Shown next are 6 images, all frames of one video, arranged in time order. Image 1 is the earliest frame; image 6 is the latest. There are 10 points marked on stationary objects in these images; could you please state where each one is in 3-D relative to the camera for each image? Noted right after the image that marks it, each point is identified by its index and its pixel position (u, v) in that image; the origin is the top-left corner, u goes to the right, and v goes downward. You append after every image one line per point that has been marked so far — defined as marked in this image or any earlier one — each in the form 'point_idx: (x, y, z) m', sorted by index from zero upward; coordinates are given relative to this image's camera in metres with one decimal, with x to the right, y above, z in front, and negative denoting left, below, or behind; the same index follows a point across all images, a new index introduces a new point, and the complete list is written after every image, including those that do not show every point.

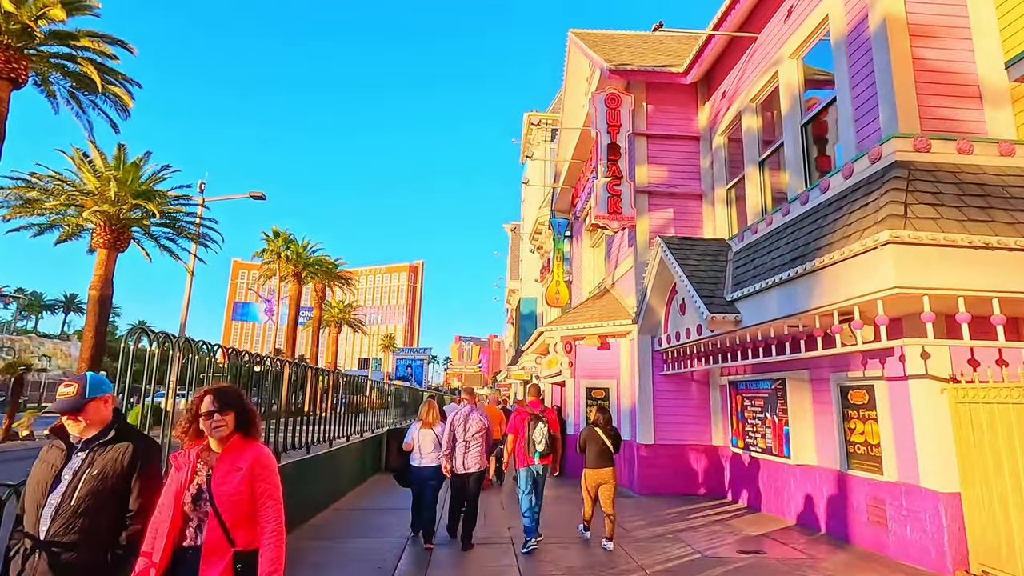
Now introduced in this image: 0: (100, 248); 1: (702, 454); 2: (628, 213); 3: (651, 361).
0: (-14.3, +1.4, +19.4) m
1: (+3.4, -3.0, +10.1) m
2: (+2.3, +1.5, +10.8) m
3: (+2.6, -1.4, +10.6) m
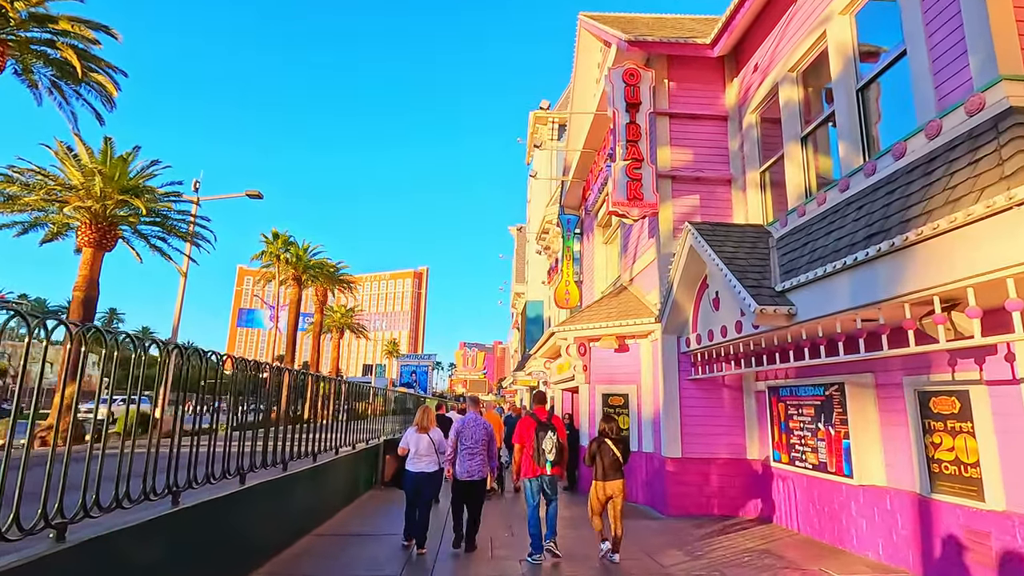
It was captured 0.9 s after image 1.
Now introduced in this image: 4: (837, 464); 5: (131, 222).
0: (-14.0, +1.4, +18.4) m
1: (+3.6, -2.9, +9.0) m
2: (+2.4, +1.6, +9.7) m
3: (+2.8, -1.3, +9.4) m
4: (+3.9, -2.1, +6.7) m
5: (-12.7, +2.2, +18.8) m
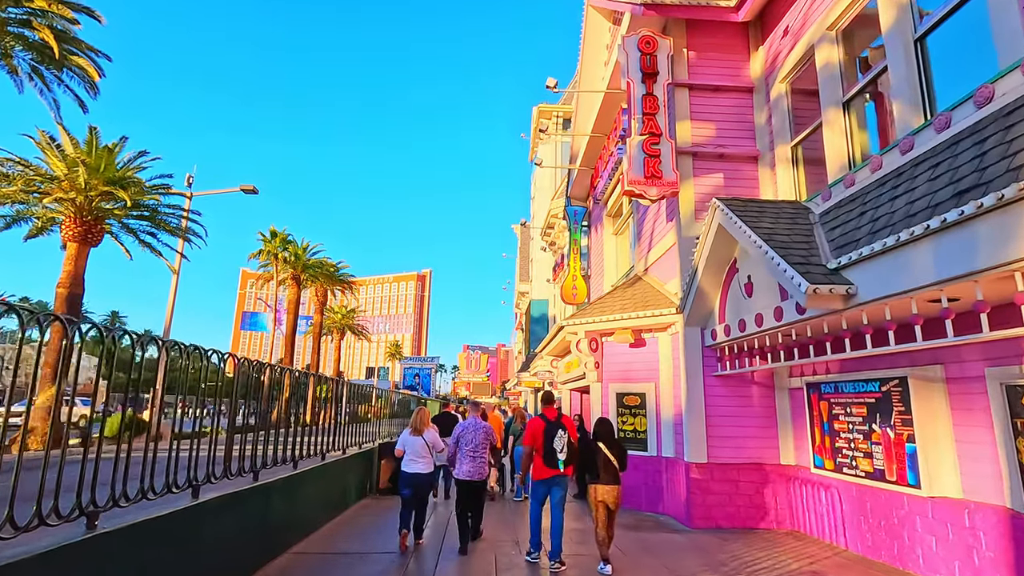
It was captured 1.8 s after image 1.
0: (-13.9, +1.5, +17.6) m
1: (+3.7, -2.7, +8.1) m
2: (+2.5, +1.8, +8.8) m
3: (+2.9, -1.1, +8.5) m
4: (+3.9, -1.9, +5.7) m
5: (-12.6, +2.3, +17.9) m
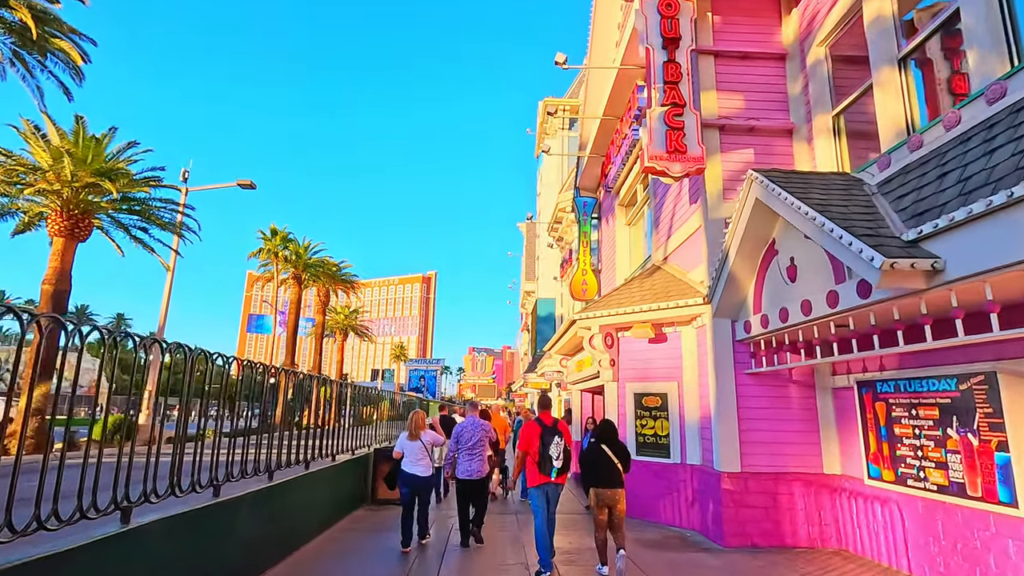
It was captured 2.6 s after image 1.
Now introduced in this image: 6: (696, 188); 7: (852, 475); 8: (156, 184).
0: (-13.7, +1.6, +16.9) m
1: (+3.8, -2.5, +7.1) m
2: (+2.6, +1.9, +7.9) m
3: (+3.0, -0.9, +7.6) m
4: (+4.0, -1.7, +4.8) m
5: (-12.4, +2.4, +17.2) m
6: (+2.7, +1.5, +8.4) m
7: (+4.0, -2.2, +6.7) m
8: (-12.0, +3.5, +18.9) m
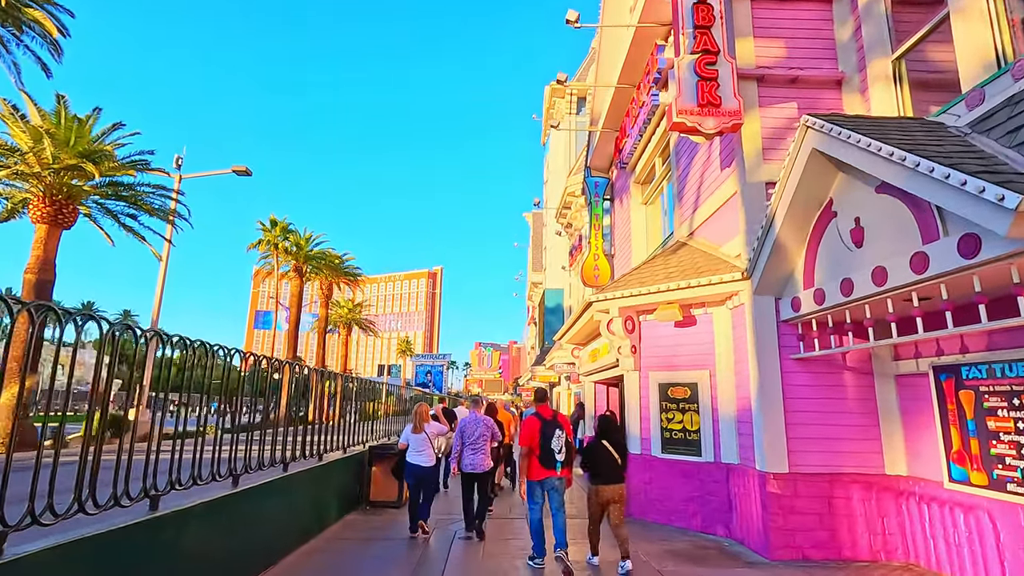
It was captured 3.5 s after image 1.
0: (-13.5, +1.9, +16.0) m
1: (+3.9, -2.2, +6.1) m
2: (+2.7, +2.3, +6.9) m
3: (+3.1, -0.6, +6.6) m
4: (+4.1, -1.4, +3.8) m
5: (-12.2, +2.7, +16.3) m
6: (+2.9, +1.8, +7.3) m
7: (+4.2, -1.9, +5.7) m
8: (-11.8, +3.8, +18.0) m
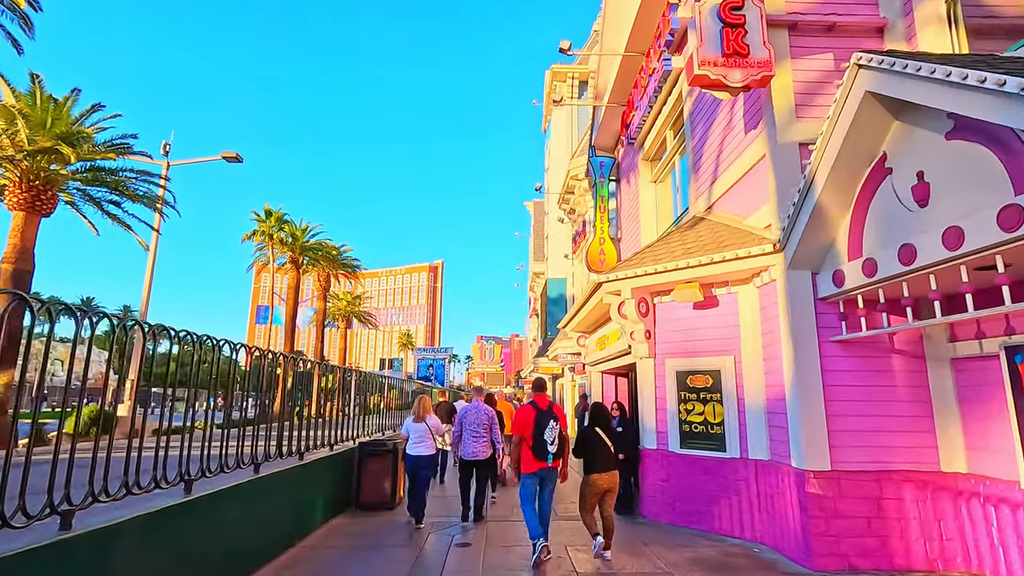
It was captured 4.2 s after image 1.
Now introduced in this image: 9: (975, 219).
0: (-13.5, +2.1, +15.2) m
1: (+3.9, -1.9, +5.3) m
2: (+2.7, +2.5, +6.1) m
3: (+3.1, -0.3, +5.8) m
4: (+4.1, -1.1, +3.0) m
5: (-12.2, +3.0, +15.5) m
6: (+2.9, +2.1, +6.5) m
7: (+4.2, -1.6, +4.9) m
8: (-11.8, +4.1, +17.2) m
9: (+3.2, +0.5, +3.8) m
